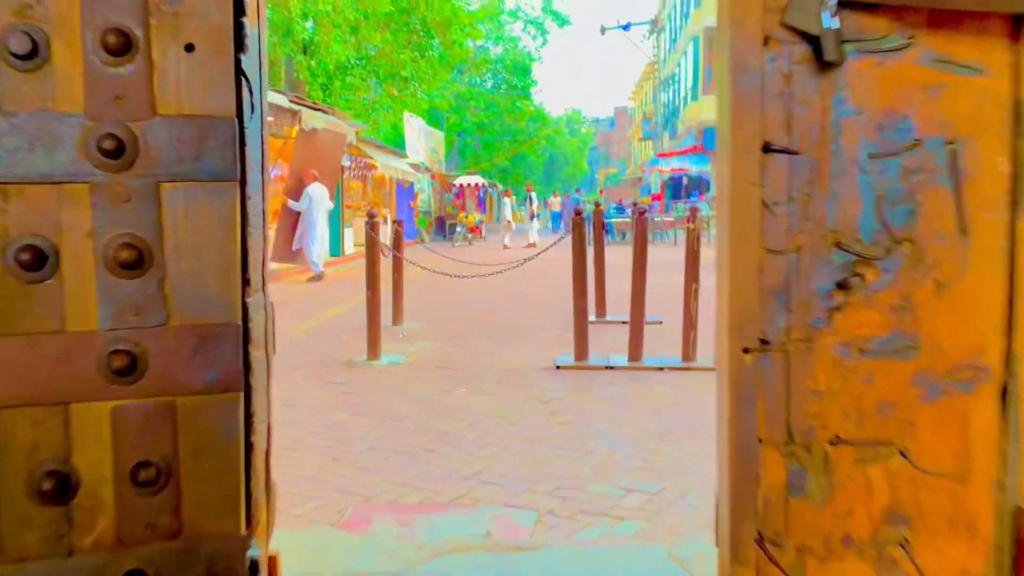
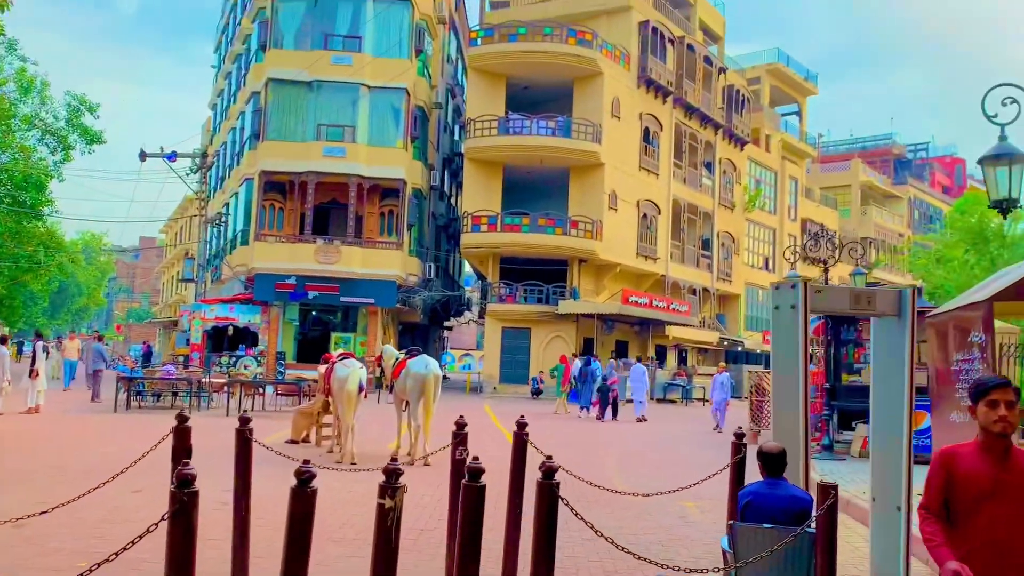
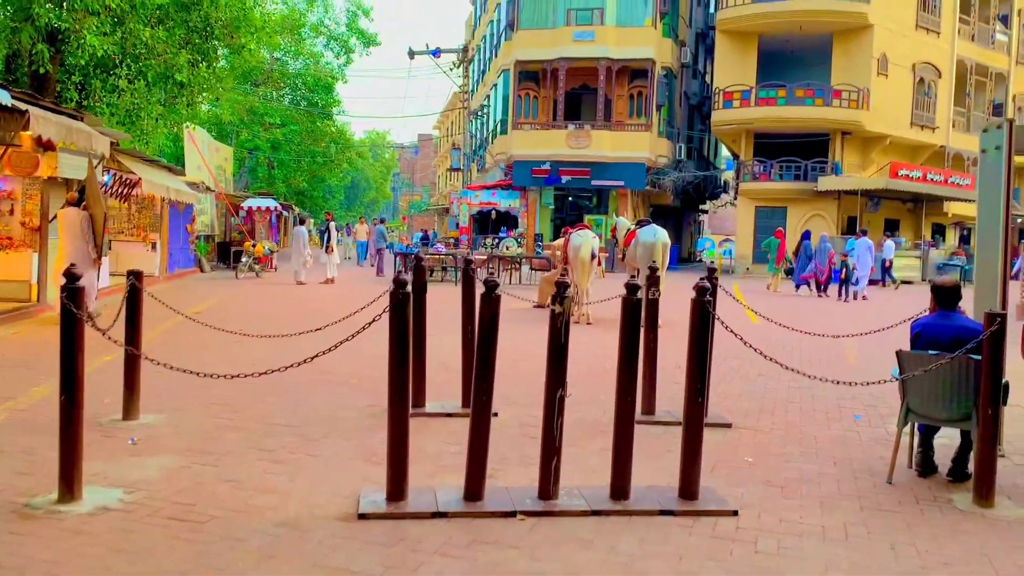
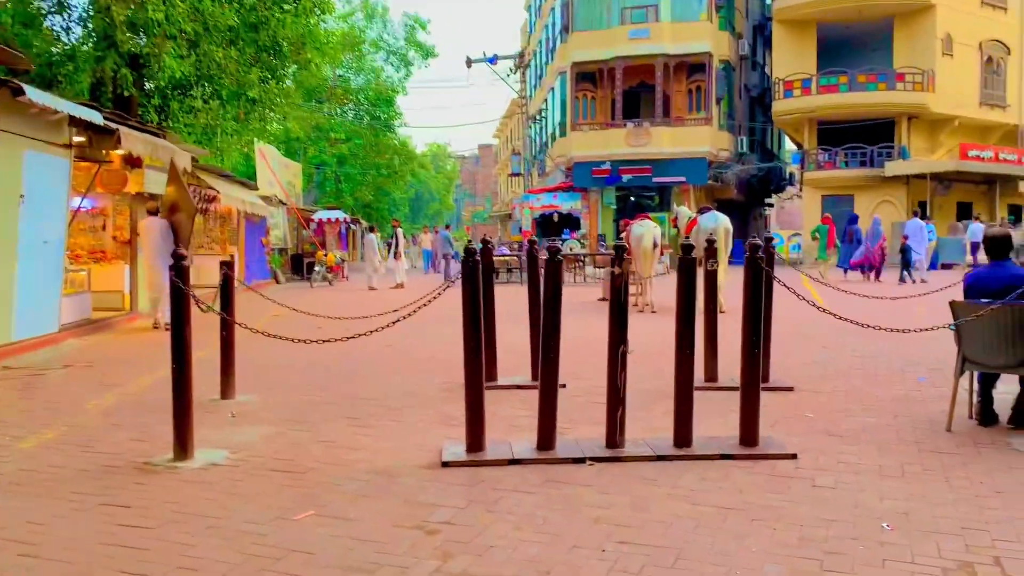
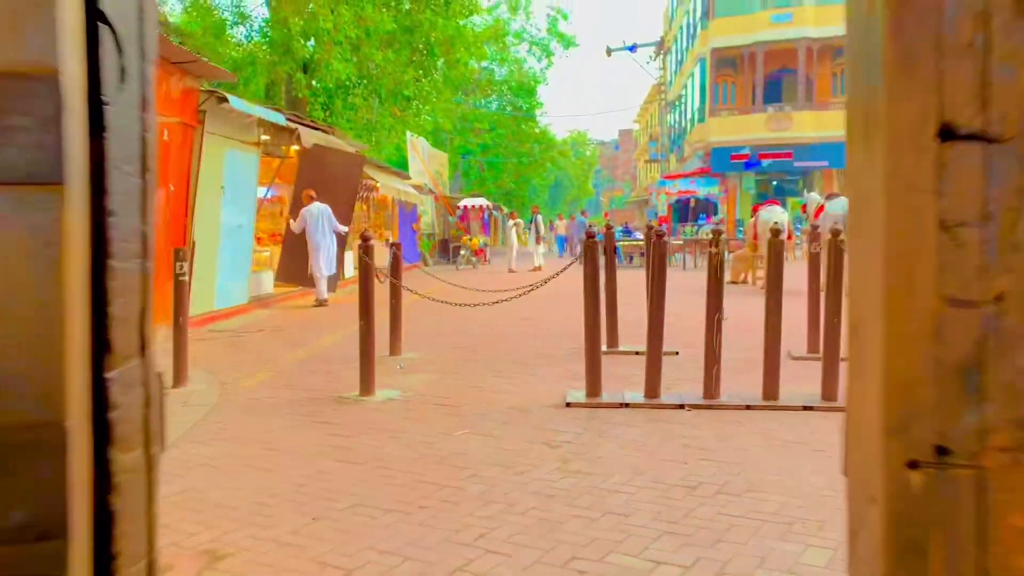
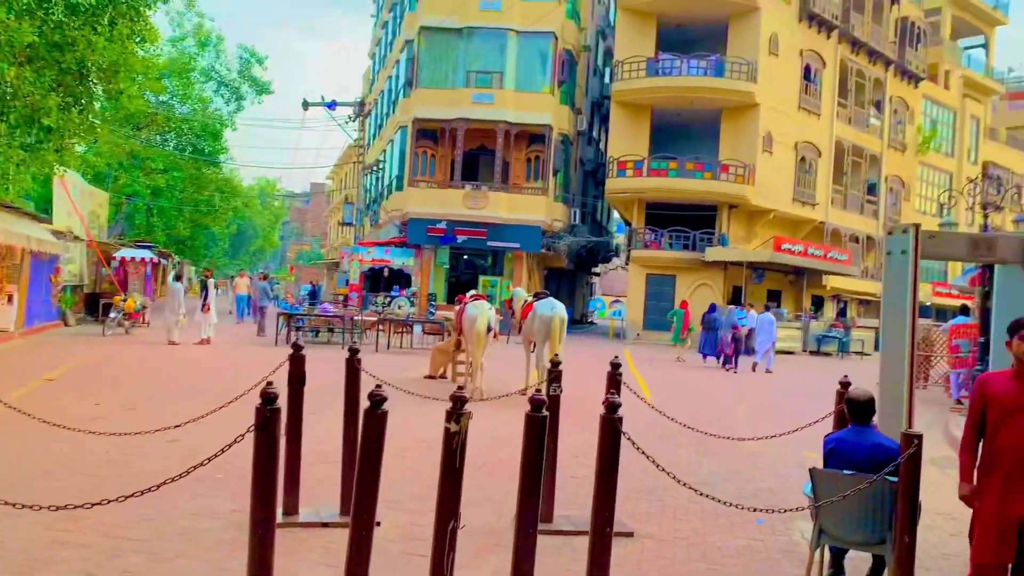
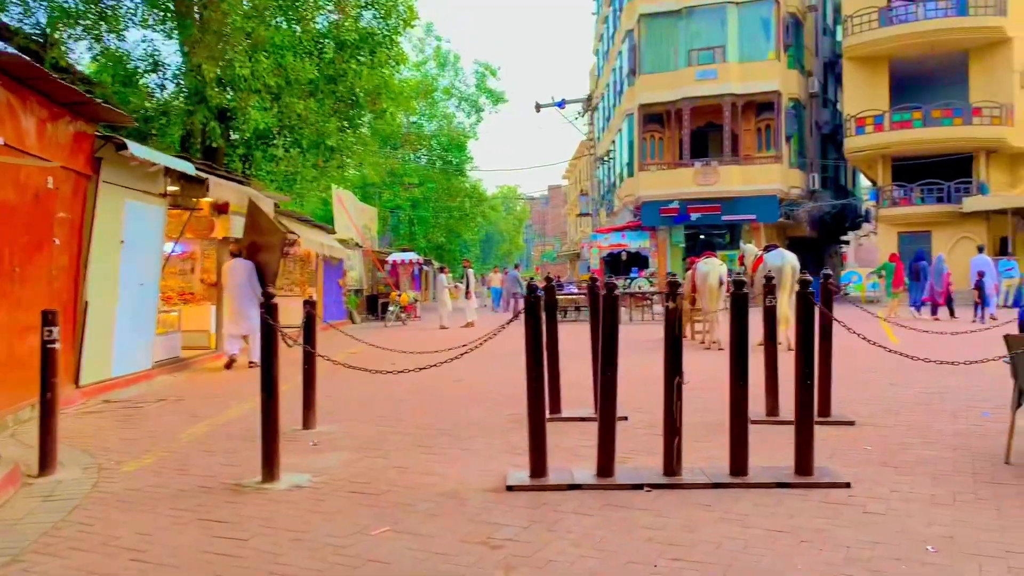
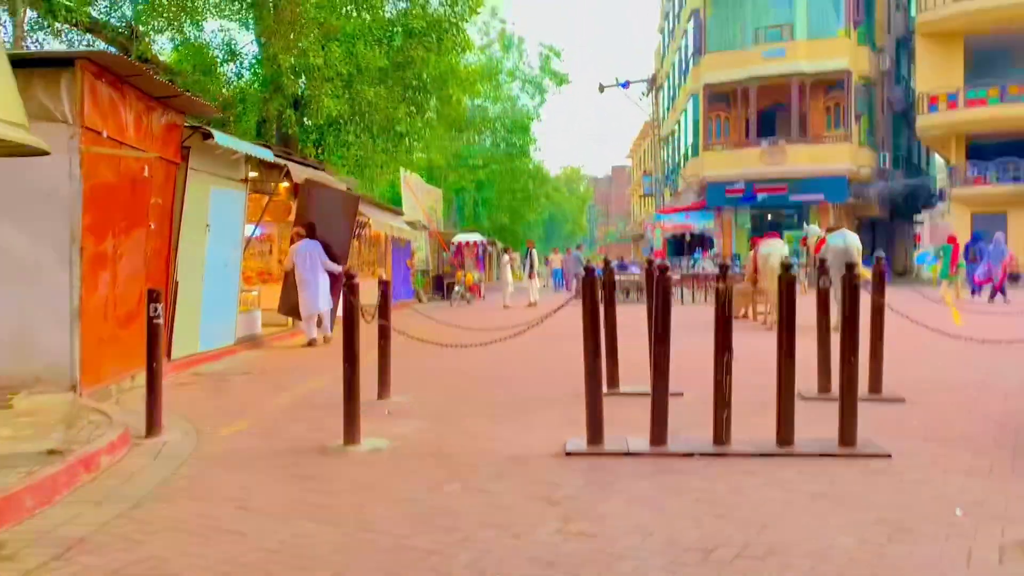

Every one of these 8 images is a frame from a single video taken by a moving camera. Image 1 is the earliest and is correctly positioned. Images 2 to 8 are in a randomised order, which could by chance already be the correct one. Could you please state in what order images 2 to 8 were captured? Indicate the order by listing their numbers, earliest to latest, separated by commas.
5, 8, 7, 4, 3, 6, 2
